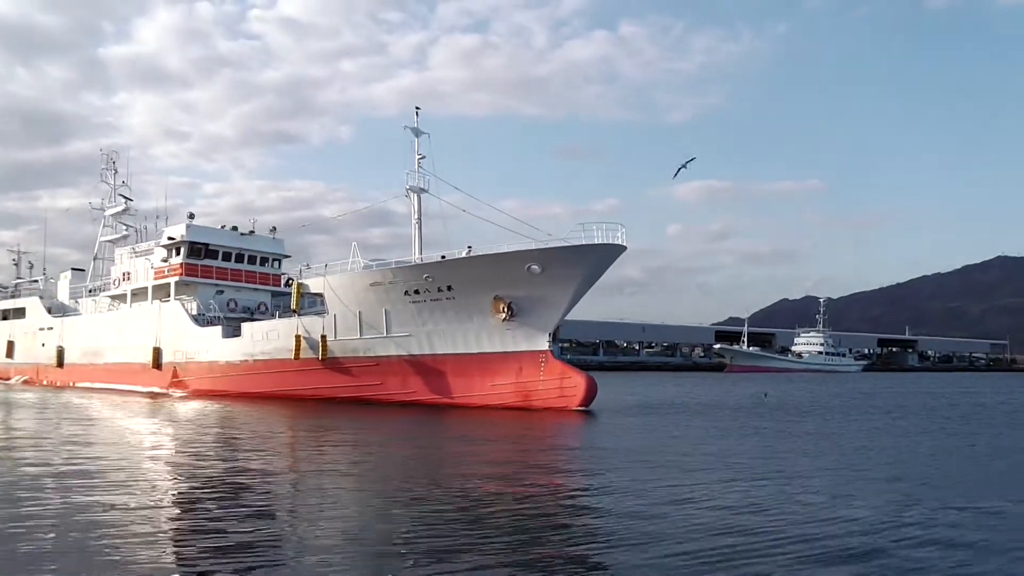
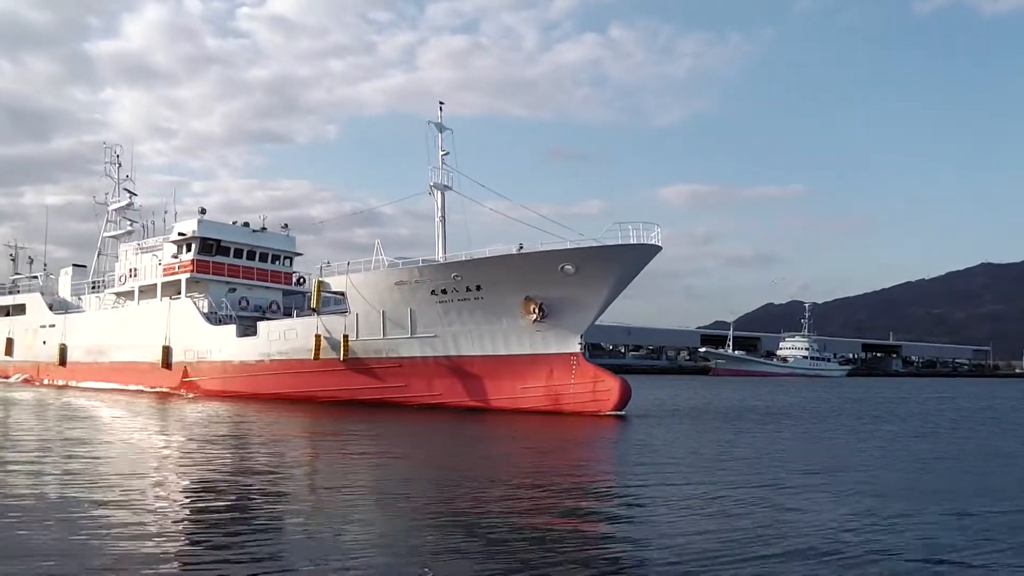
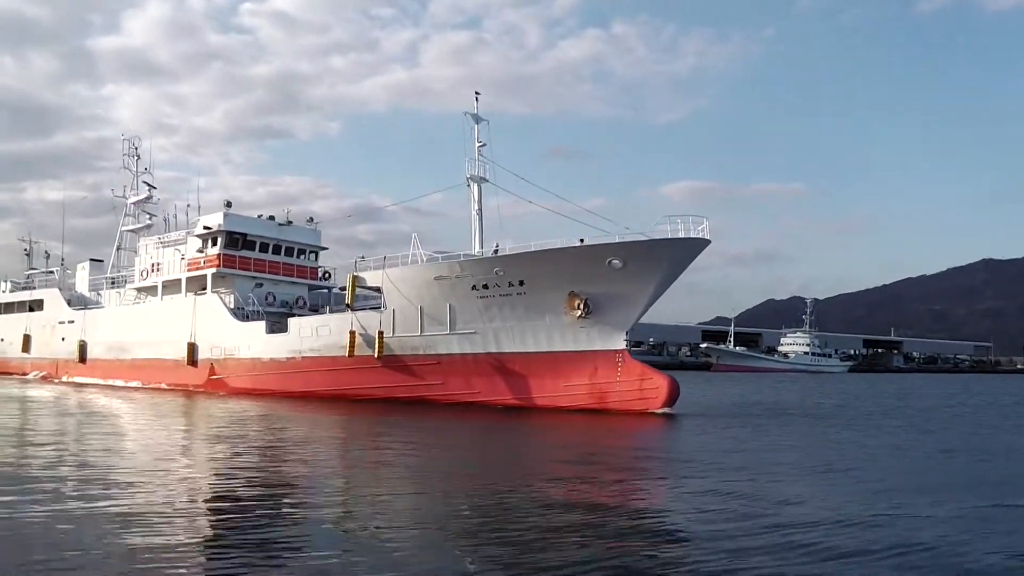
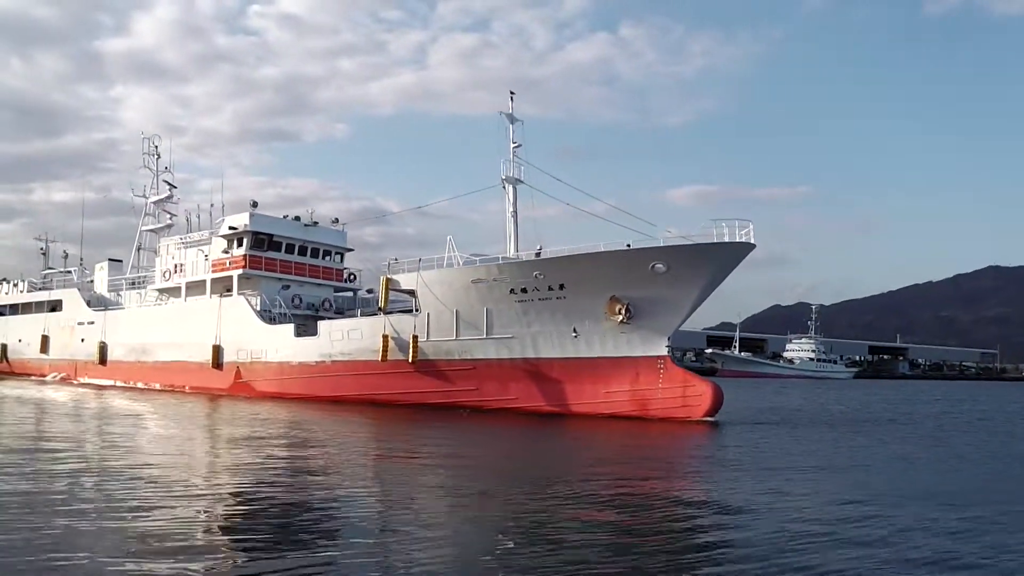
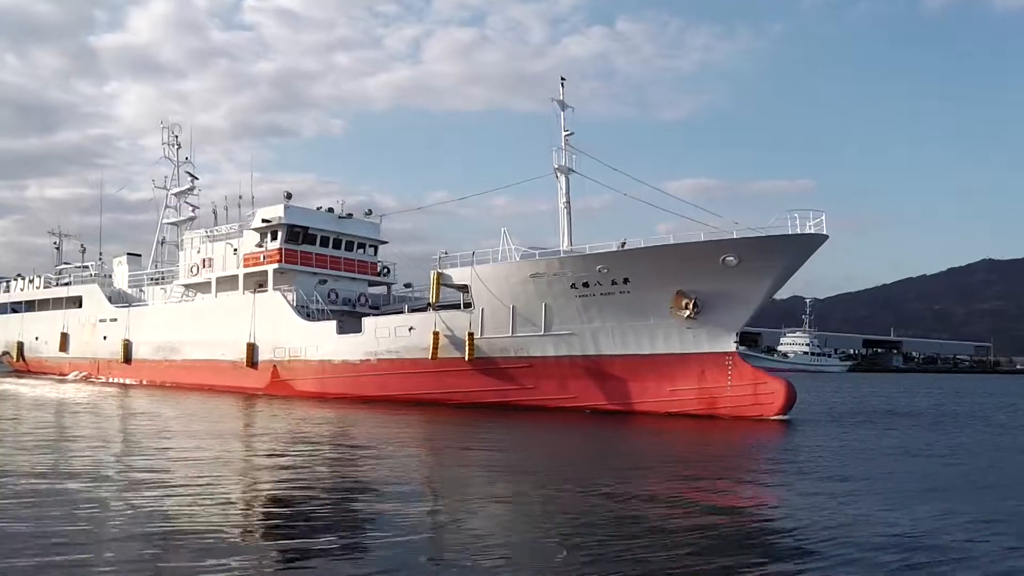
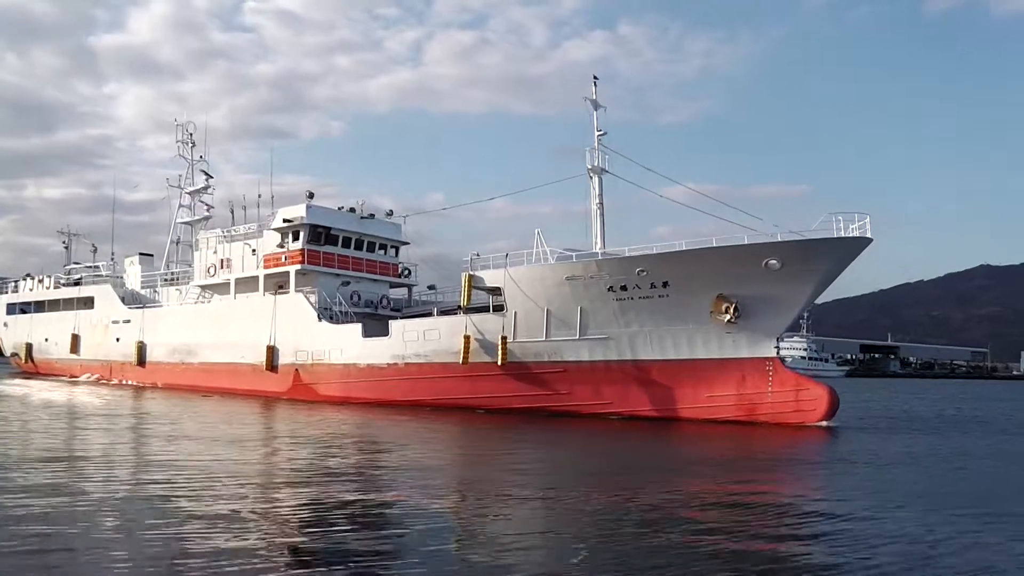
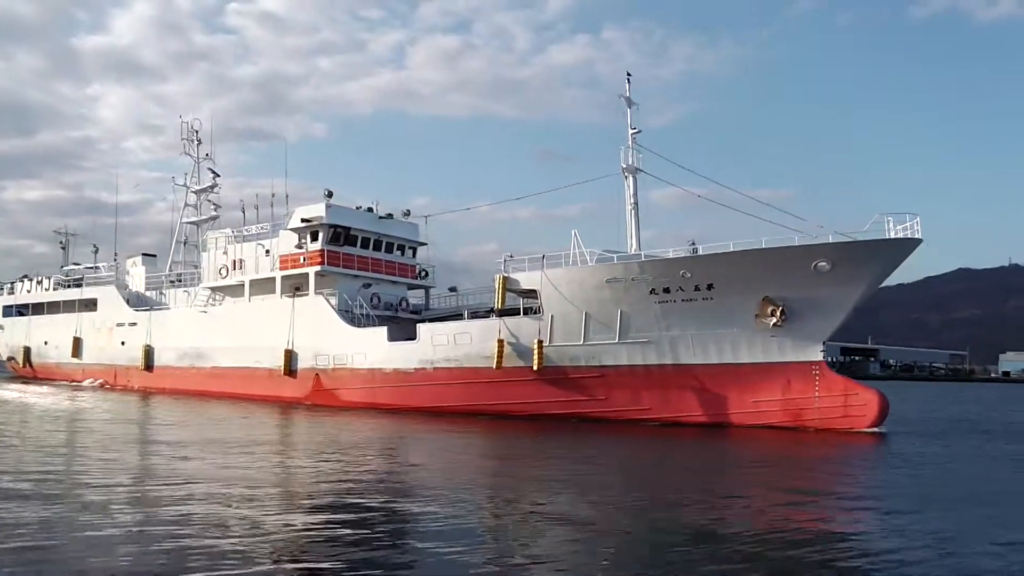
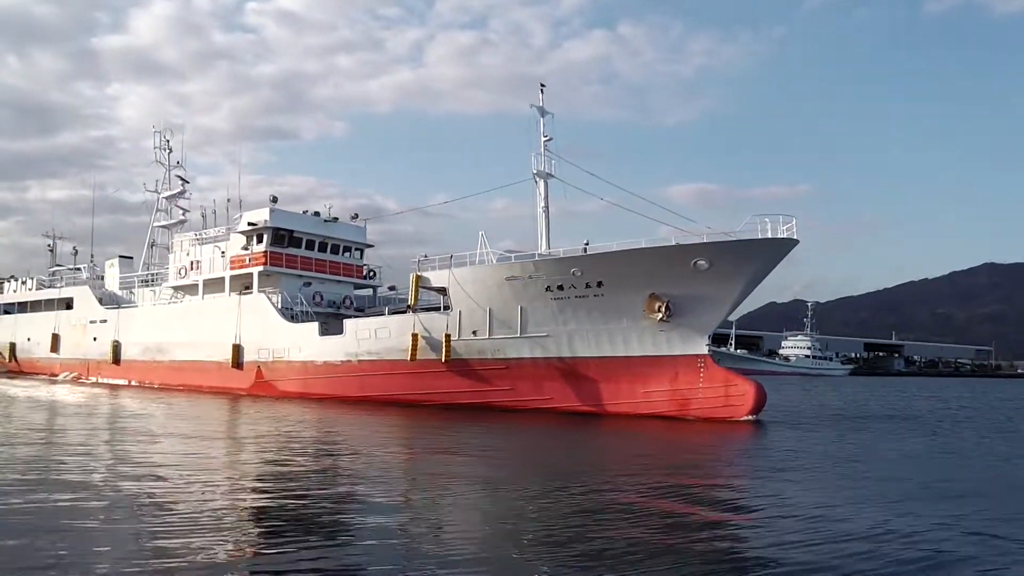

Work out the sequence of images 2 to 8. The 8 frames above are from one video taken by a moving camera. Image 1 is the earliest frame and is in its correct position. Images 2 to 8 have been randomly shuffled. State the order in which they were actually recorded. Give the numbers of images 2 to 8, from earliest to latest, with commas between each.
2, 3, 4, 8, 5, 6, 7
